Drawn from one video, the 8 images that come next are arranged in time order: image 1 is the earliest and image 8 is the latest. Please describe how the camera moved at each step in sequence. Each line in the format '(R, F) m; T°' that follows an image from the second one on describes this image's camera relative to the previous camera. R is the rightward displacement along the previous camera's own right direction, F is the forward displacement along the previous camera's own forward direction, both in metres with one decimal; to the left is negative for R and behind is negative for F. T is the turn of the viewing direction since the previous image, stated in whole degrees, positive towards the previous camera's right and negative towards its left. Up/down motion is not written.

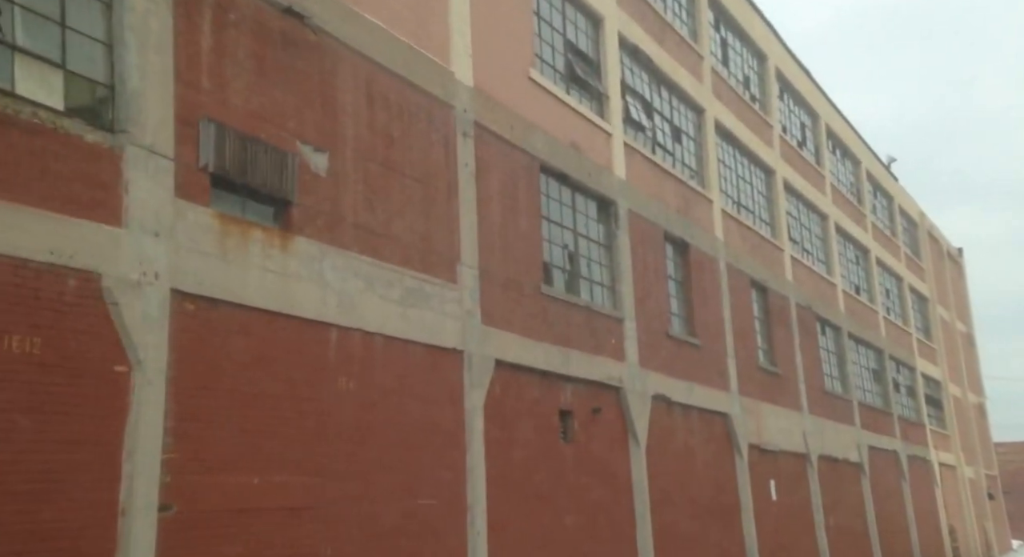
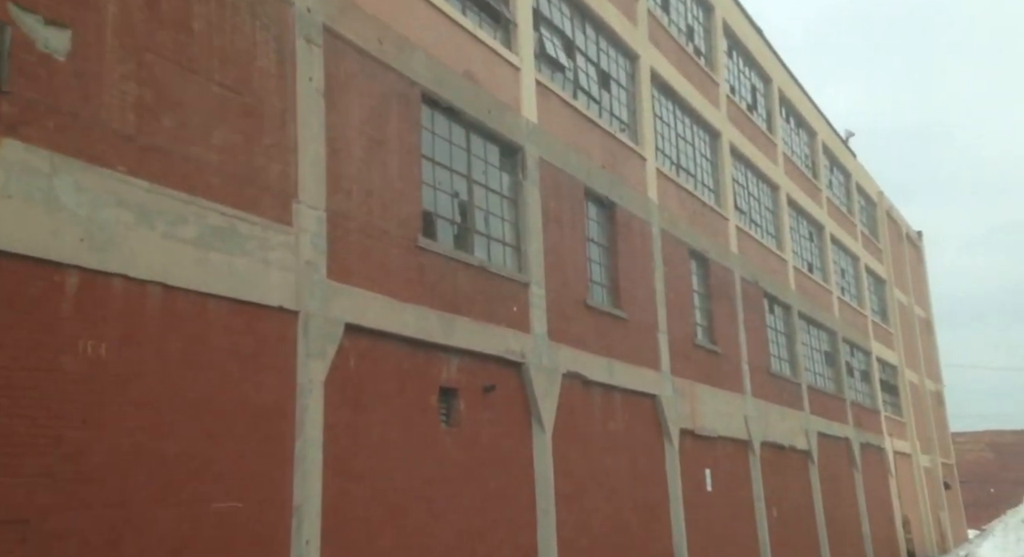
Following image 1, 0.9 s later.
(+1.0, +2.1) m; +2°
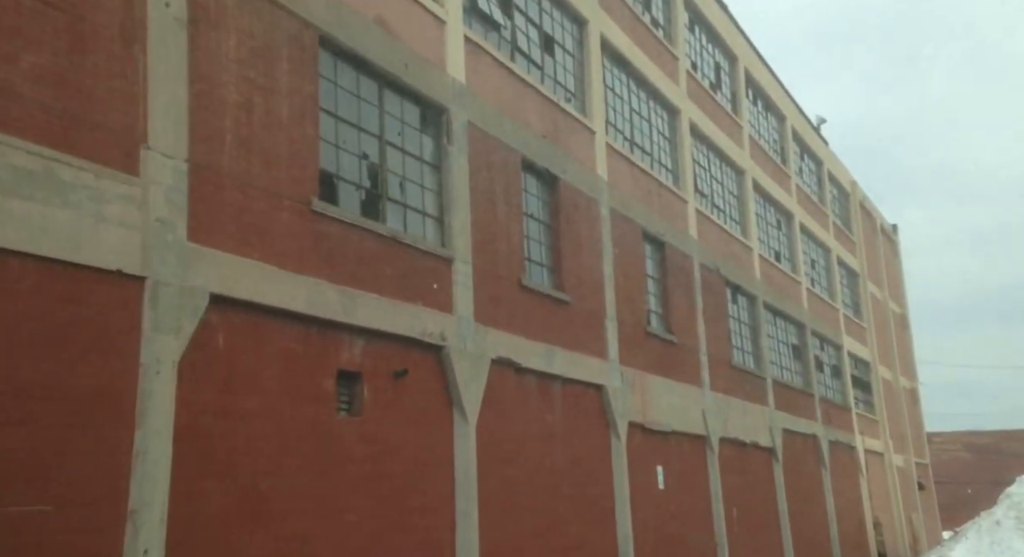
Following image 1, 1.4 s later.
(+0.7, +1.2) m; +1°
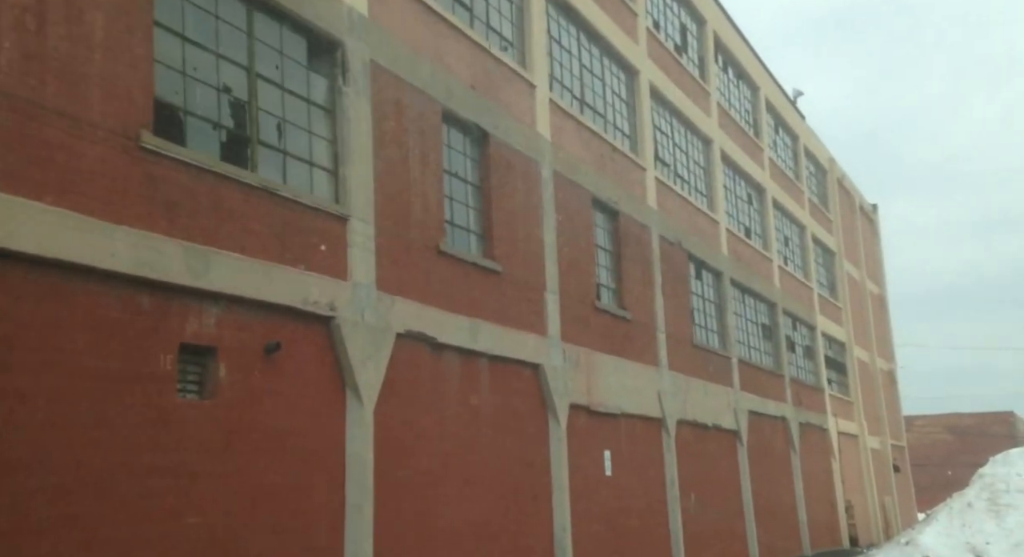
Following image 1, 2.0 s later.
(+0.8, +1.5) m; +1°
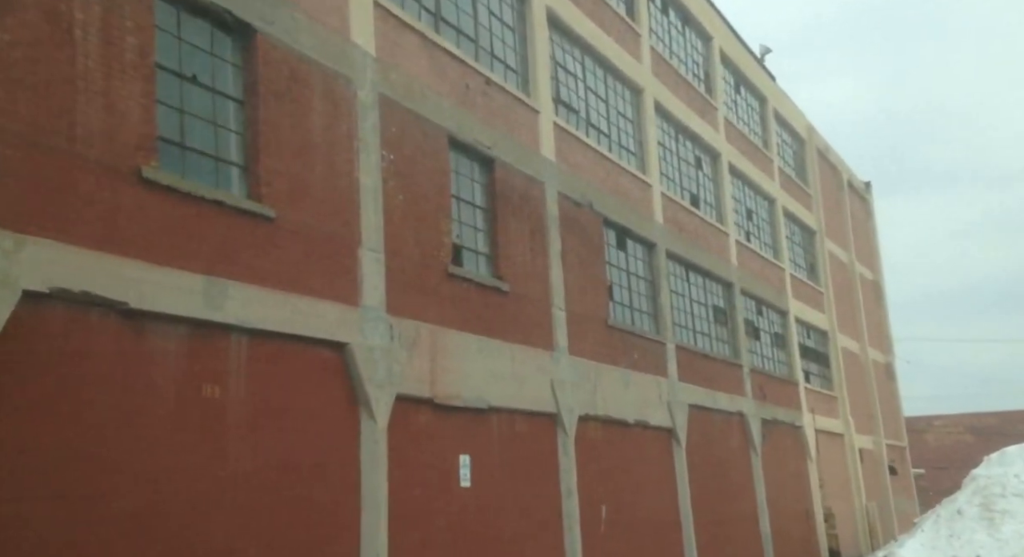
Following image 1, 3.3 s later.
(+2.3, +3.5) m; 0°
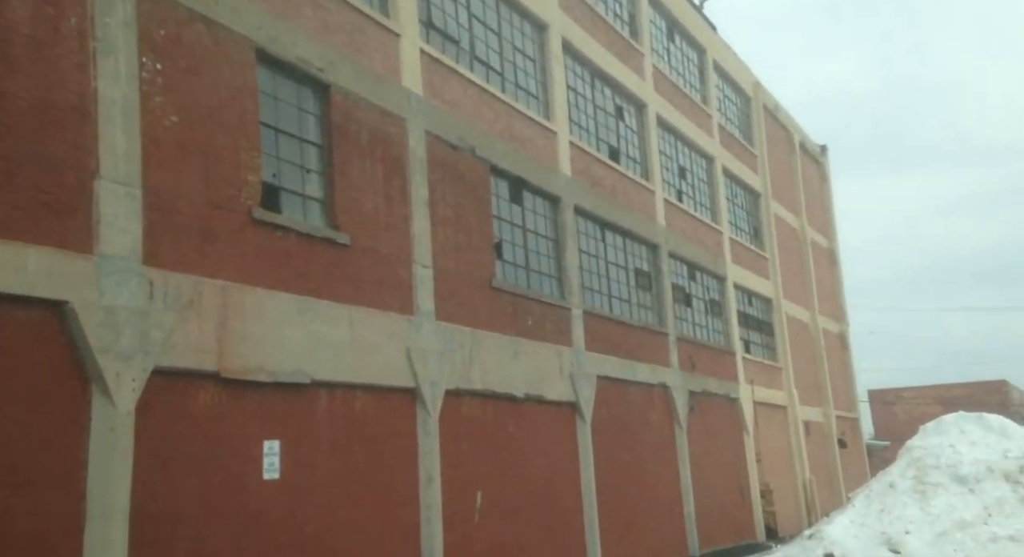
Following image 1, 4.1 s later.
(+1.7, +2.4) m; +2°
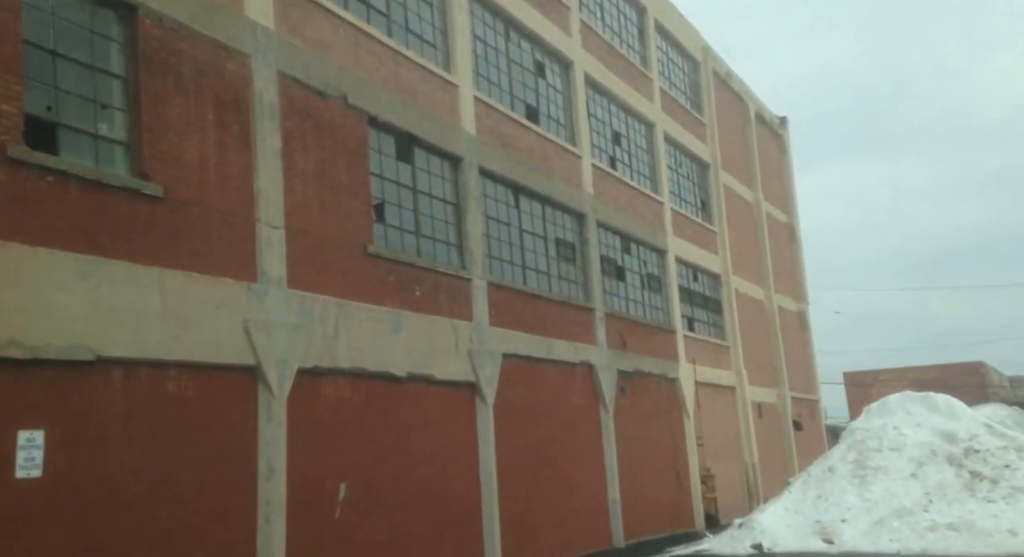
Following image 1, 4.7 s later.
(+1.4, +1.8) m; +2°
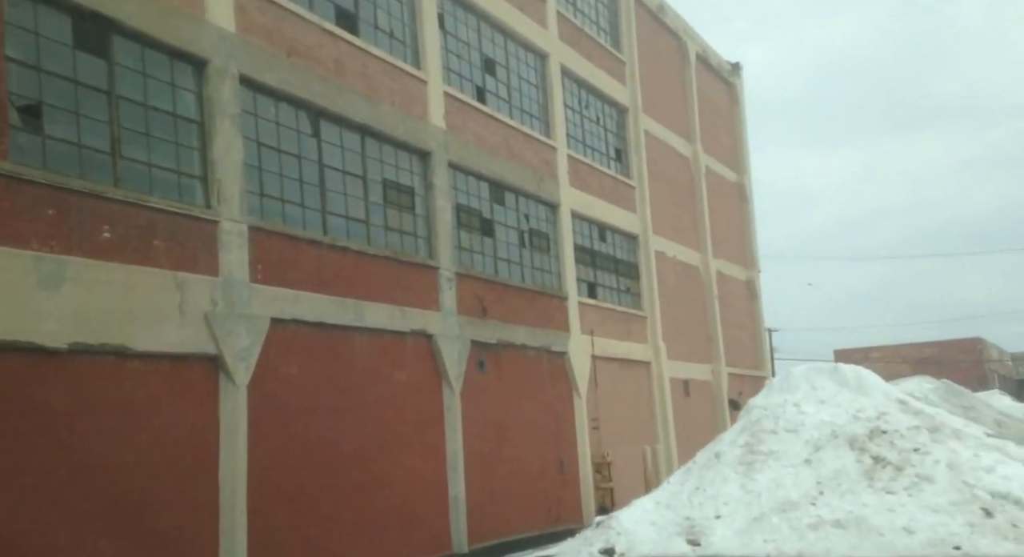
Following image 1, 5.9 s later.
(+3.1, +4.3) m; +1°
